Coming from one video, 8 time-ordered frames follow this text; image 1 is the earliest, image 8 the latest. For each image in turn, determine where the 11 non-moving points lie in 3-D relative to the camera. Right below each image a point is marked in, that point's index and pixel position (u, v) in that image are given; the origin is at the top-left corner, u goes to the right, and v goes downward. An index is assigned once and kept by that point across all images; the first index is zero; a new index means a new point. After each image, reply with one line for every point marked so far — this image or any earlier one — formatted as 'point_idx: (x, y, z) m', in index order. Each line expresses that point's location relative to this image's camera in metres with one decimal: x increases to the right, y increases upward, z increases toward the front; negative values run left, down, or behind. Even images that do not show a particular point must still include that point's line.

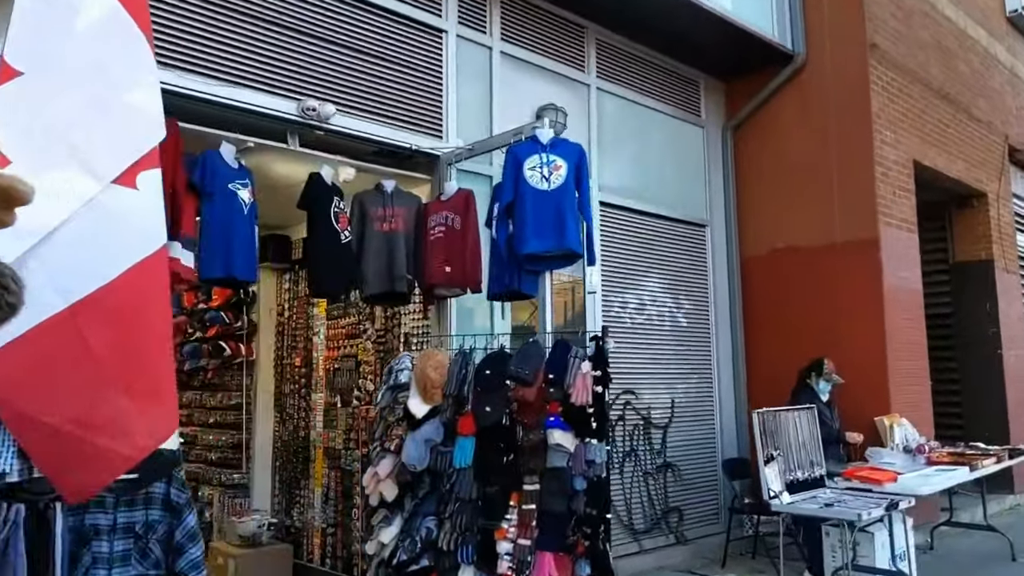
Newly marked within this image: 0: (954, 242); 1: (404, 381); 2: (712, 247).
0: (+5.1, +0.5, +9.1) m
1: (-0.6, -0.5, +4.5) m
2: (+1.9, +0.4, +7.5) m
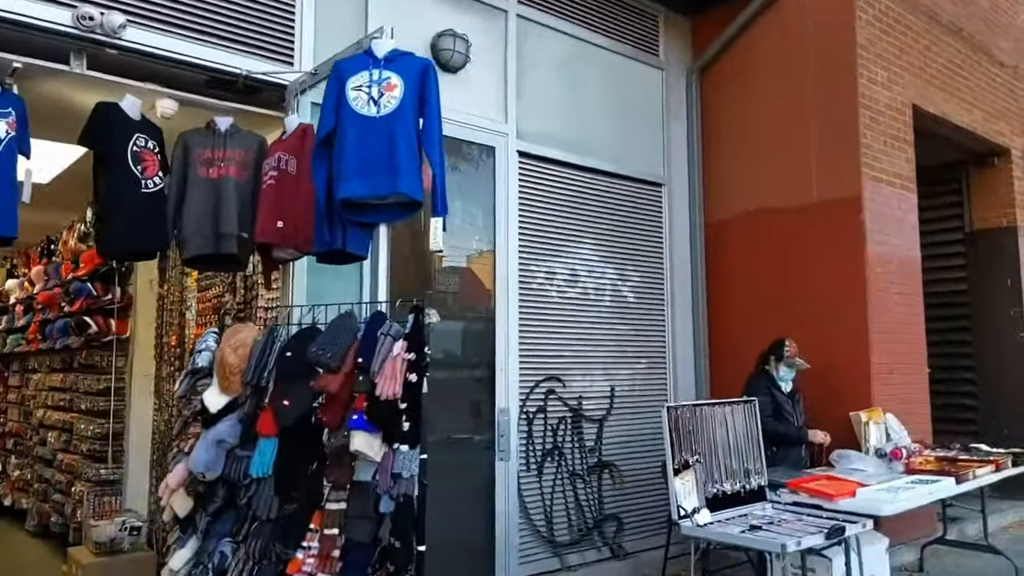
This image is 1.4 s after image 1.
0: (+4.5, +0.8, +7.8) m
1: (-1.4, -0.3, +3.6) m
2: (+1.3, +0.6, +6.4) m
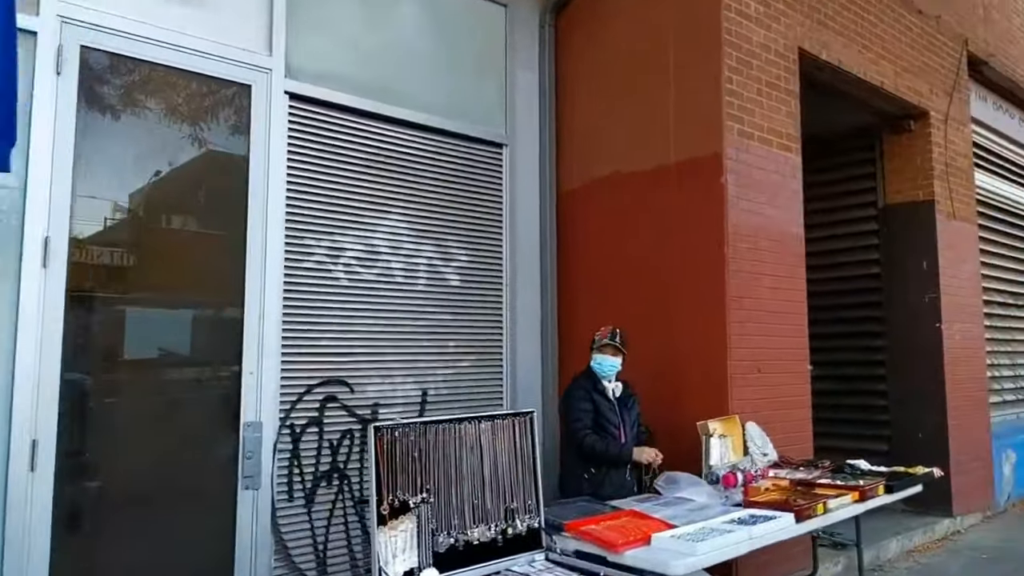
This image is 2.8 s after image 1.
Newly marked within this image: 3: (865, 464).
0: (+3.2, +0.9, +6.8) m
1: (-2.6, -0.3, +2.4) m
2: (0.0, +0.8, +5.3) m
3: (+1.8, -0.9, +4.1) m
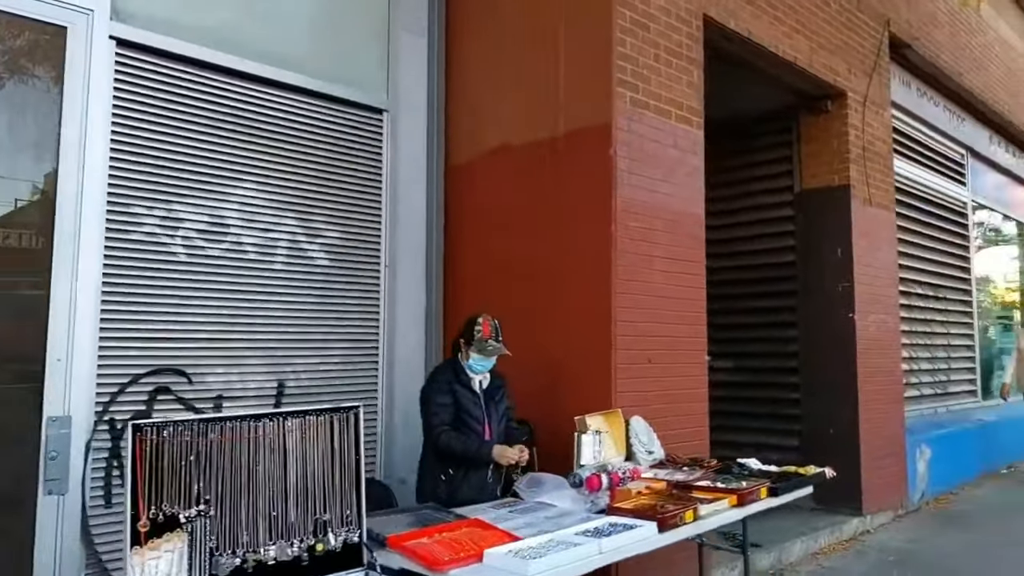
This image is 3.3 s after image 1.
0: (+2.4, +1.0, +6.5) m
1: (-3.1, -0.1, +1.8) m
2: (-0.7, +0.9, +4.8) m
3: (+1.2, -0.8, +3.8) m
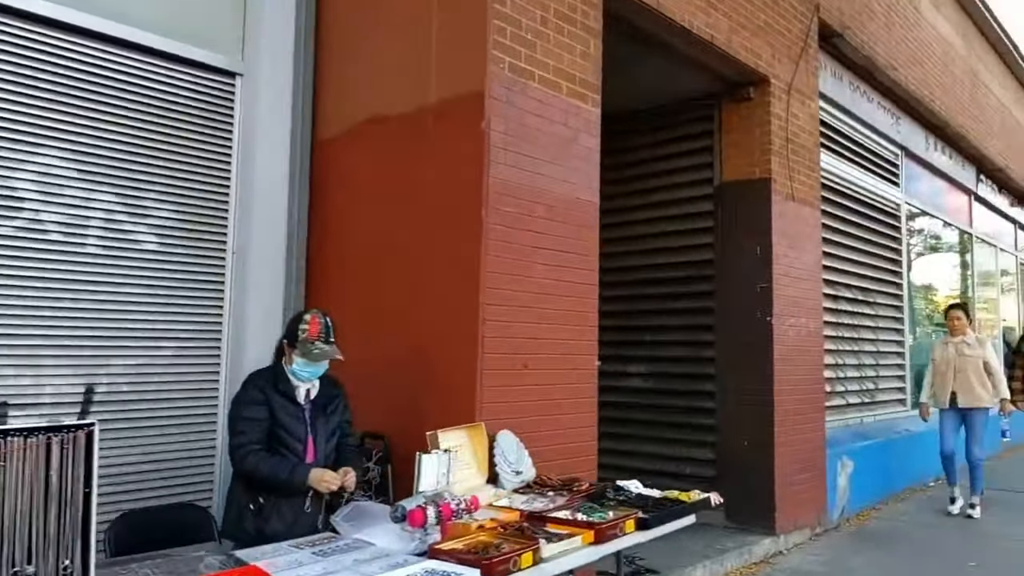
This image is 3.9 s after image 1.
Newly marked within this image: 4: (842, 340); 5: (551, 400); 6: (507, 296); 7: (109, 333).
0: (+1.6, +1.0, +6.1) m
1: (-3.7, -0.1, +1.1) m
2: (-1.4, +0.9, +4.2) m
3: (+0.5, -0.8, +3.3) m
4: (+3.0, -0.5, +7.3) m
5: (+0.2, -0.5, +3.8) m
6: (0.0, 0.0, +3.6) m
7: (-1.9, -0.2, +3.7) m
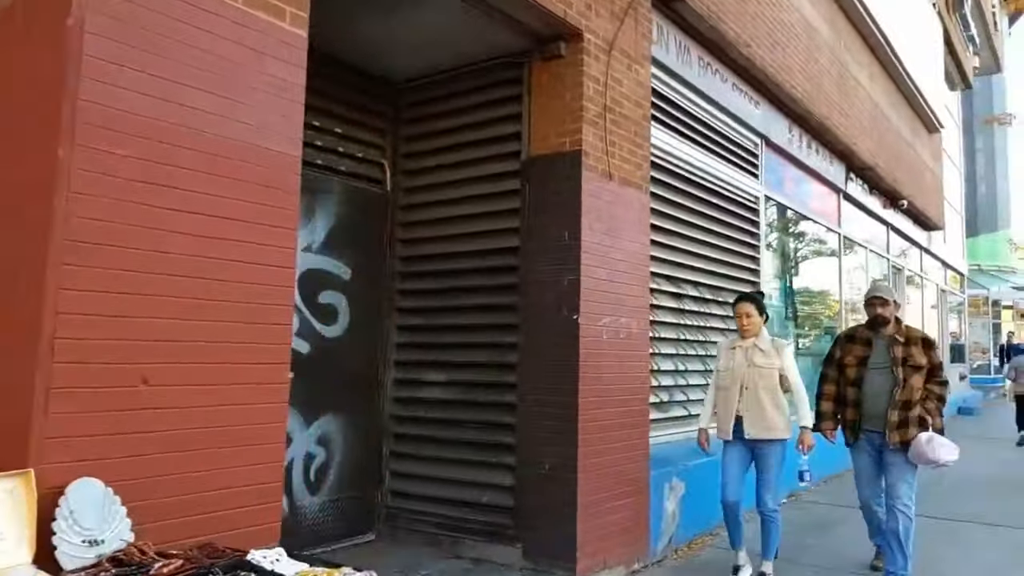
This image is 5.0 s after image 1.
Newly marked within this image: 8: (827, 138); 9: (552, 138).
0: (+0.1, +1.1, +5.1) m
1: (-4.6, +0.1, -0.5) m
2: (-2.7, +1.0, +2.9) m
3: (-0.7, -0.8, +2.2) m
4: (+1.4, -0.5, +6.4) m
5: (-1.1, -0.5, +2.6) m
6: (-1.3, 0.0, +2.5) m
7: (-3.1, -0.1, +2.3) m
8: (+4.0, +1.9, +9.9) m
9: (+0.3, +0.9, +5.0) m
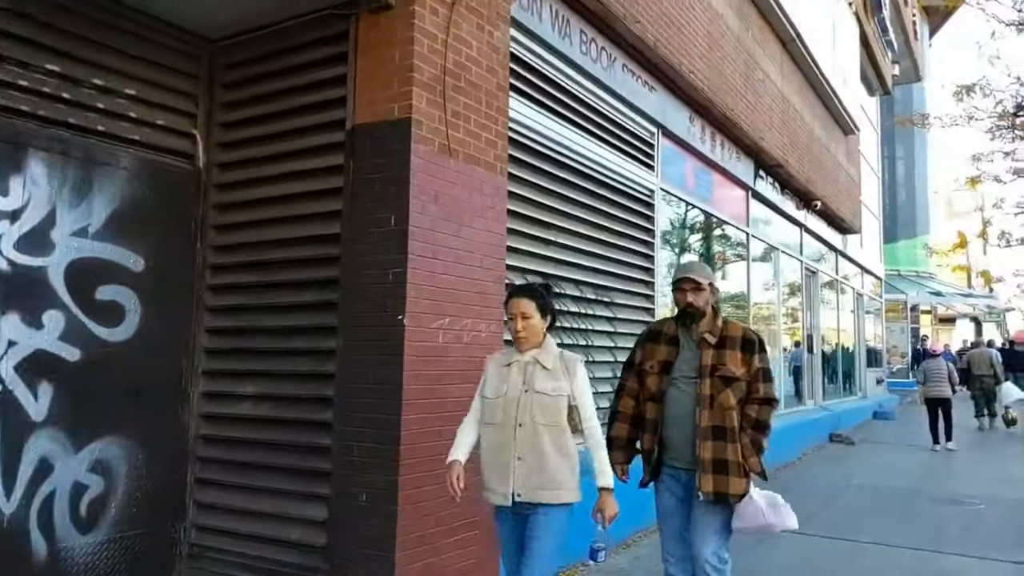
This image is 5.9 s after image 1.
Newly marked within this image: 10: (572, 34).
0: (-0.9, +1.1, +4.3) m
1: (-5.2, +0.1, -1.6) m
2: (-3.5, +1.1, +1.9) m
3: (-1.5, -0.7, +1.3) m
4: (+0.3, -0.4, +5.7) m
5: (-1.9, -0.4, +1.7) m
6: (-2.0, +0.1, +1.6) m
7: (-3.9, 0.0, +1.3) m
8: (+2.6, +1.9, +9.4) m
9: (-0.7, +1.0, +4.2) m
10: (+0.5, +1.9, +6.0) m
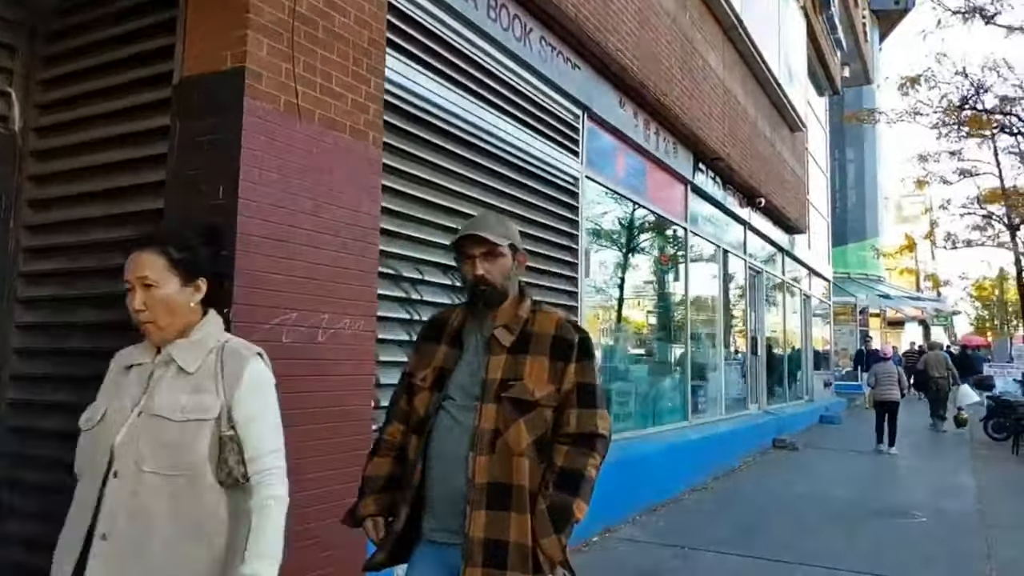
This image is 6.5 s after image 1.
0: (-1.5, +1.2, +3.6) m
1: (-5.5, +0.2, -2.5) m
2: (-4.0, +1.1, +1.1) m
3: (-1.9, -0.6, +0.6) m
4: (-0.4, -0.4, +5.0) m
5: (-2.4, -0.3, +1.0) m
6: (-2.5, +0.2, +0.8) m
7: (-4.3, 0.0, +0.4) m
8: (+1.8, +1.9, +8.9) m
9: (-1.3, +1.0, +3.4) m
10: (-0.2, +2.0, +5.3) m
